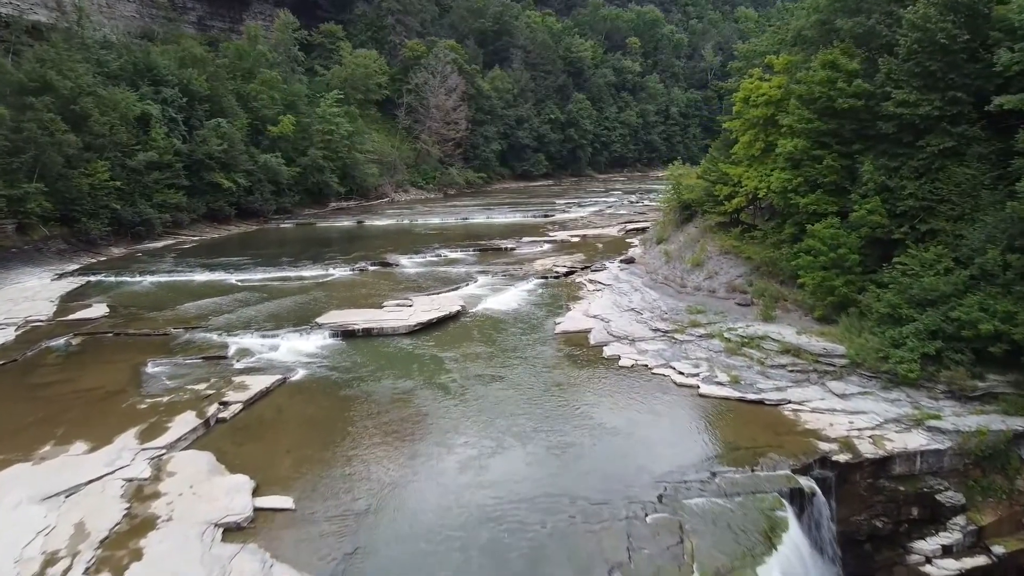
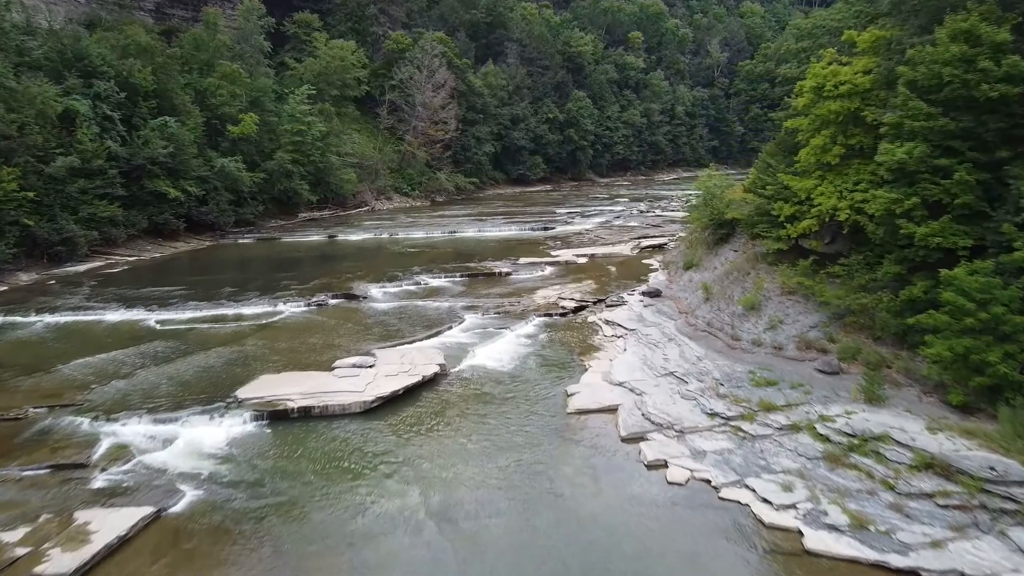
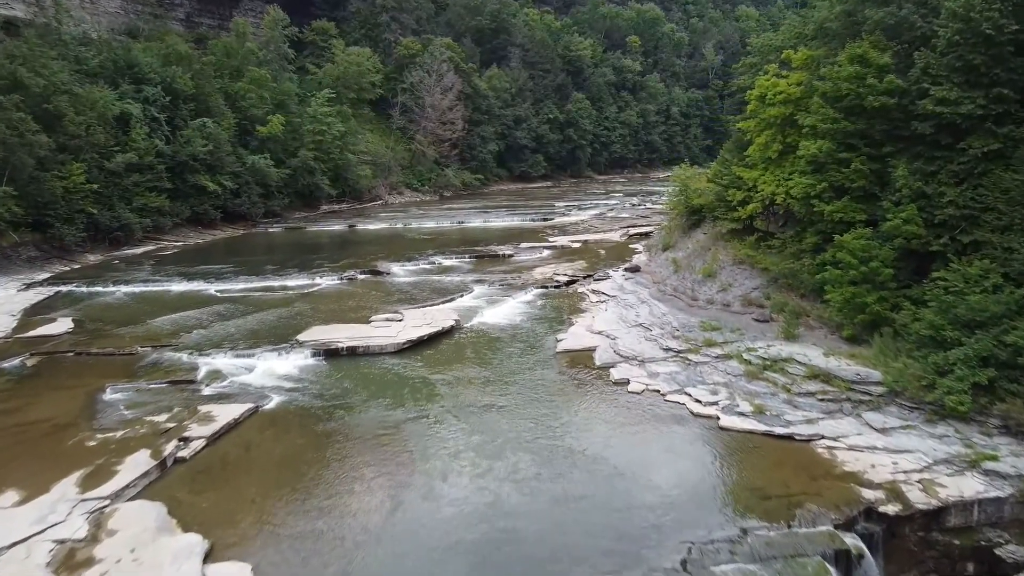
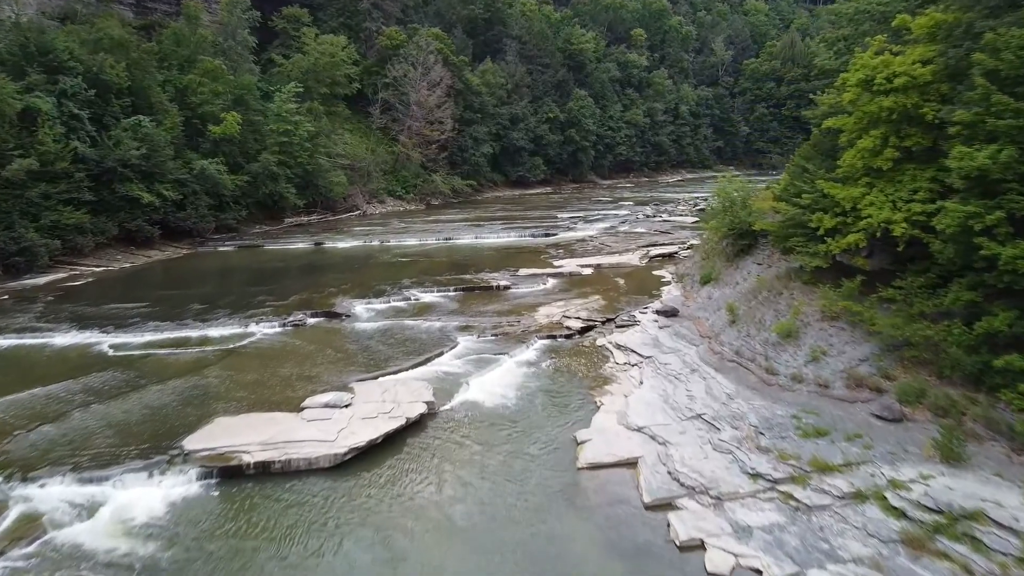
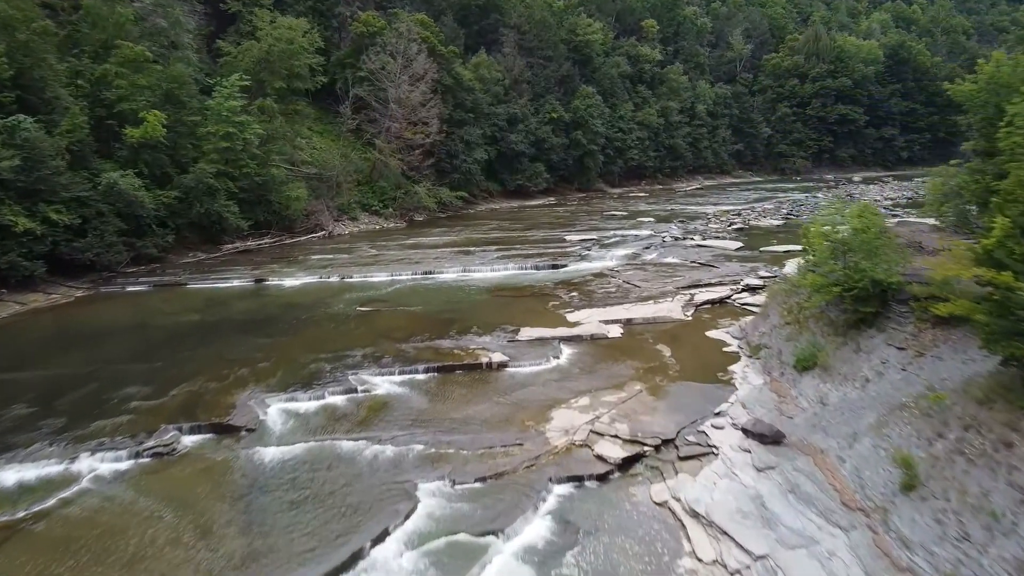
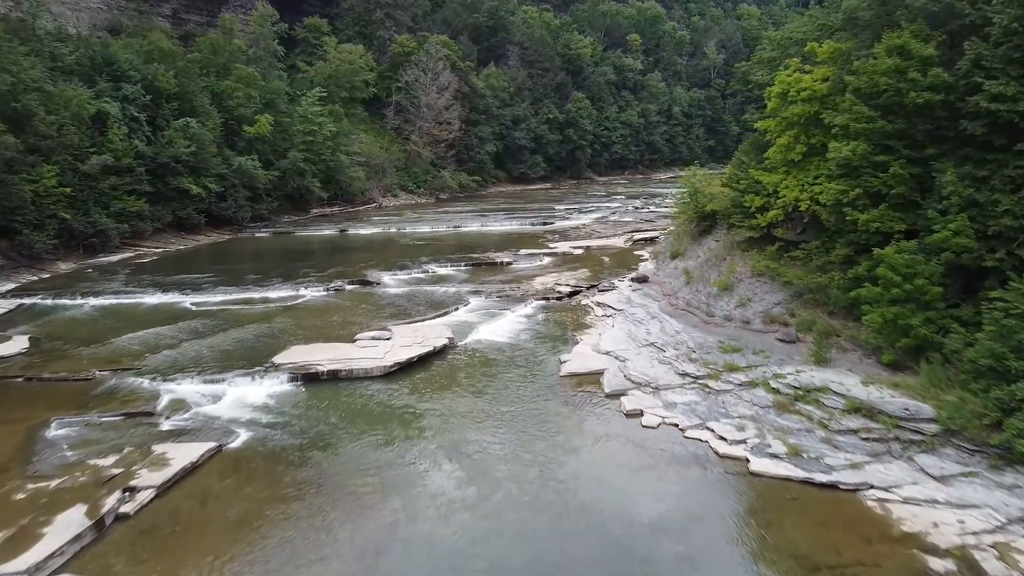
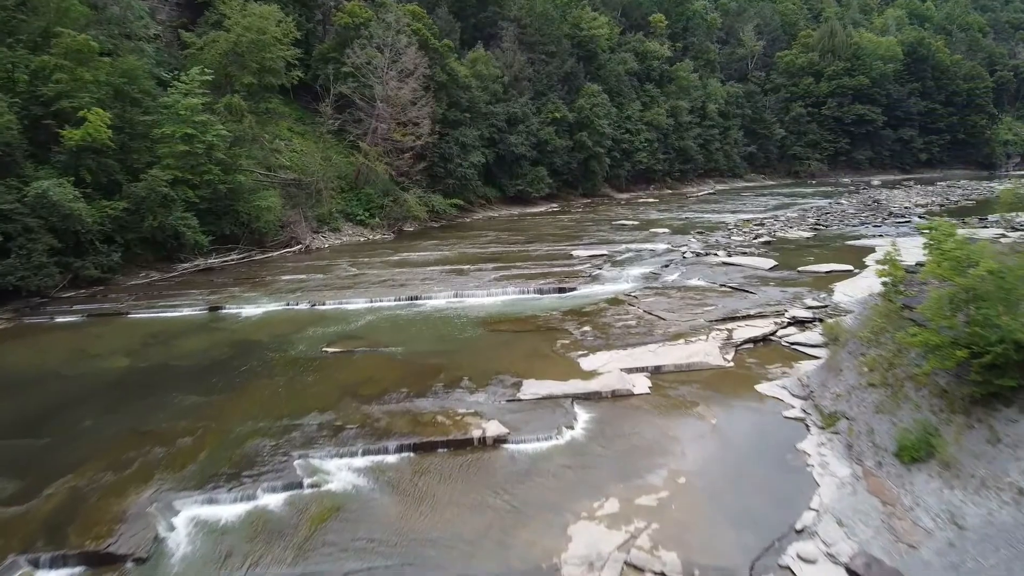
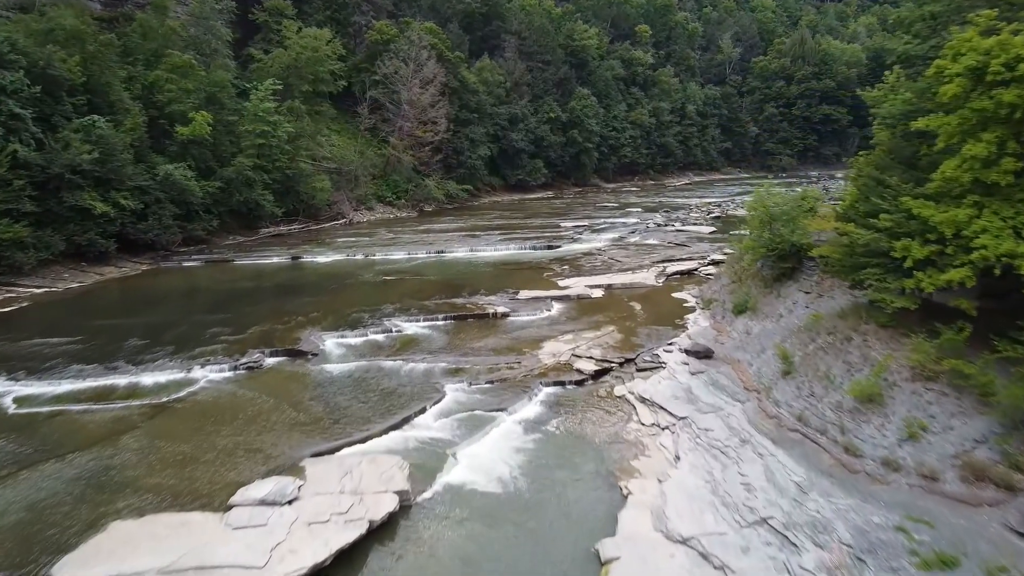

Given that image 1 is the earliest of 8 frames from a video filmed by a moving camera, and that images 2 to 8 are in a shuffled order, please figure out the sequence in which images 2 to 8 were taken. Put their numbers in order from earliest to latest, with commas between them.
3, 6, 2, 4, 8, 5, 7
